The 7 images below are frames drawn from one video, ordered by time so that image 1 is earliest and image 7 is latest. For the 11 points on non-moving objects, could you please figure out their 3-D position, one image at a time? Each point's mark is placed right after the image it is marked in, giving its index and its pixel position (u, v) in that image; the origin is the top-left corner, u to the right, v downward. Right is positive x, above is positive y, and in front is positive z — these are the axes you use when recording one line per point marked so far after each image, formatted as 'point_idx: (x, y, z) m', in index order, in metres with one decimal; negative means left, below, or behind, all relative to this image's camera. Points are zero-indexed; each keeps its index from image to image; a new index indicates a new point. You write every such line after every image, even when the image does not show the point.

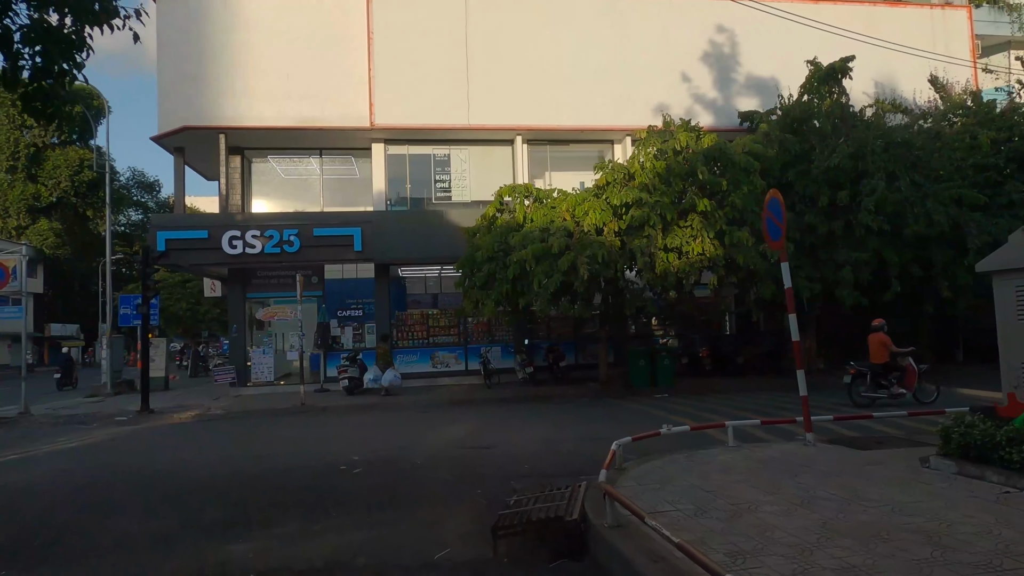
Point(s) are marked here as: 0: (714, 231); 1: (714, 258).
0: (+4.7, +1.3, +15.3) m
1: (+4.8, +0.7, +15.3) m
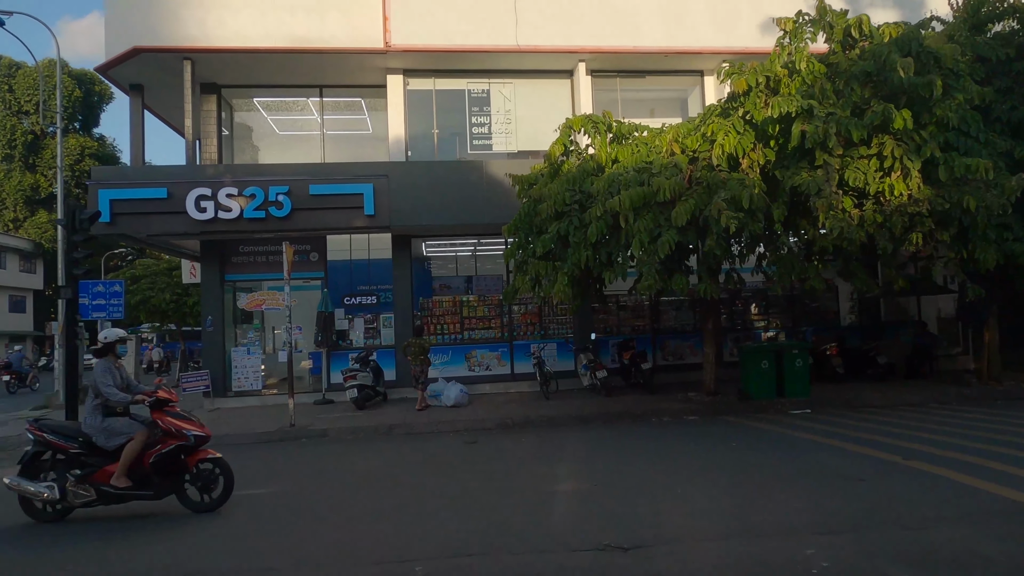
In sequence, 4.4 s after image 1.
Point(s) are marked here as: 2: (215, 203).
0: (+6.0, +1.9, +9.8) m
1: (+6.1, +1.3, +9.8) m
2: (-6.7, +1.9, +14.9) m
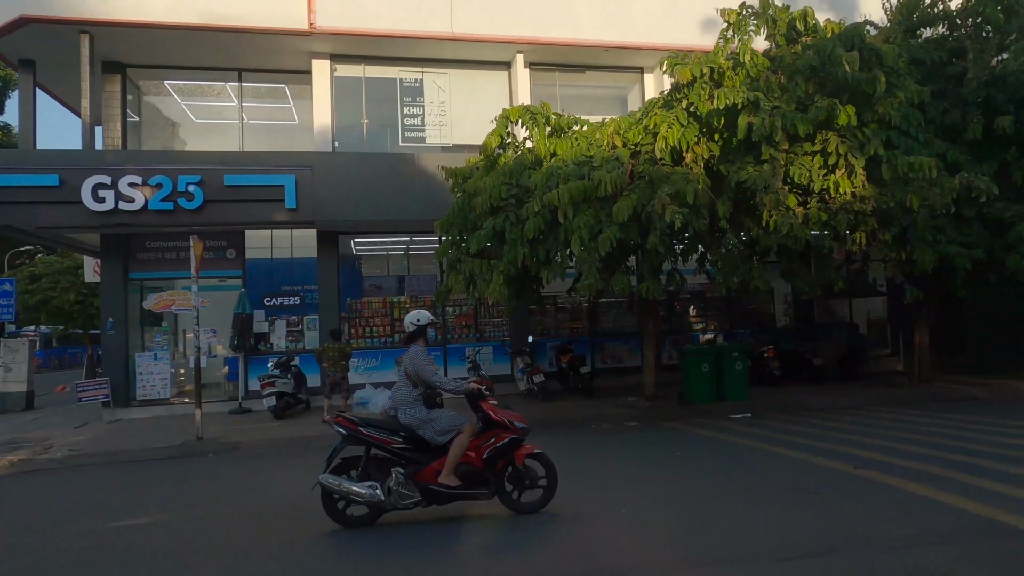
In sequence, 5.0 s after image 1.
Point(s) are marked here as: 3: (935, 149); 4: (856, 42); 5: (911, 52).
0: (+5.1, +1.9, +9.6) m
1: (+5.1, +1.3, +9.6) m
2: (-8.0, +1.9, +13.5) m
3: (+6.9, +2.3, +10.8) m
4: (+5.1, +3.7, +9.9) m
5: (+7.5, +4.4, +12.5) m
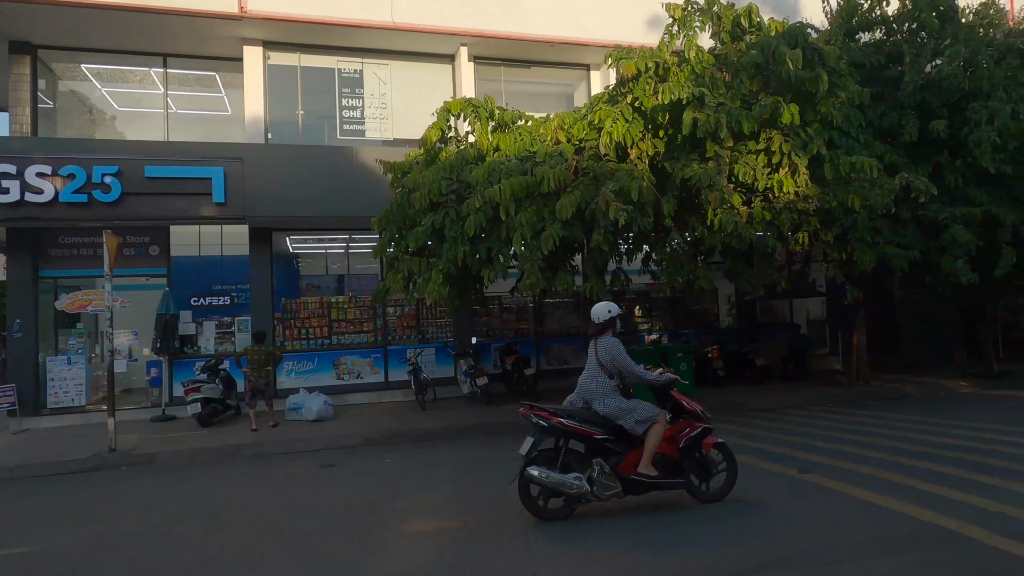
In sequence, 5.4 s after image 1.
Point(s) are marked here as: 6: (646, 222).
0: (+4.2, +1.9, +9.5) m
1: (+4.3, +1.3, +9.5) m
2: (-9.2, +2.0, +12.4) m
3: (+5.9, +2.3, +10.9) m
4: (+4.3, +3.7, +9.8) m
5: (+6.4, +4.4, +12.6) m
6: (+1.9, +0.9, +9.5) m
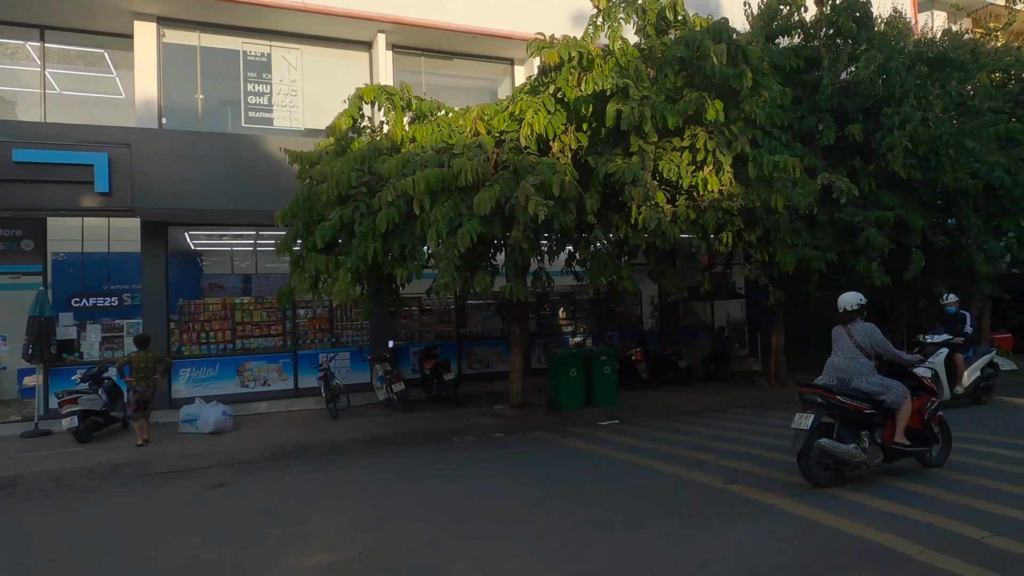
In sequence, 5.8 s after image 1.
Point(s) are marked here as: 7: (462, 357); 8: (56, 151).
0: (+3.1, +1.9, +9.3) m
1: (+3.1, +1.3, +9.3) m
2: (-10.6, +2.0, +10.7) m
3: (+4.6, +2.2, +10.9) m
4: (+3.1, +3.6, +9.6) m
5: (+4.9, +4.4, +12.6) m
6: (+0.8, +0.9, +9.0) m
7: (-1.2, -1.7, +16.3) m
8: (-8.1, +2.4, +11.8) m
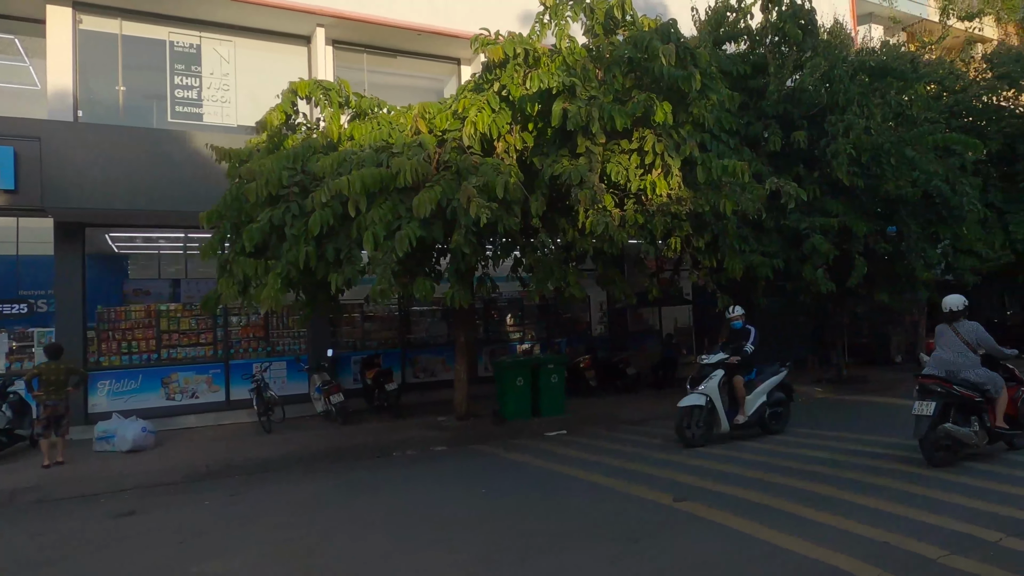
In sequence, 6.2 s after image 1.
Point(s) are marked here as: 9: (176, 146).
0: (+2.3, +1.8, +9.0) m
1: (+2.4, +1.2, +9.1) m
2: (-11.4, +1.9, +9.5) m
3: (+3.7, +2.1, +10.8) m
4: (+2.3, +3.5, +9.4) m
5: (+3.9, +4.2, +12.5) m
6: (0.0, +0.8, +8.6) m
7: (-2.5, -1.8, +15.7) m
8: (-9.0, +2.3, +10.7) m
9: (-6.2, +2.6, +12.3) m
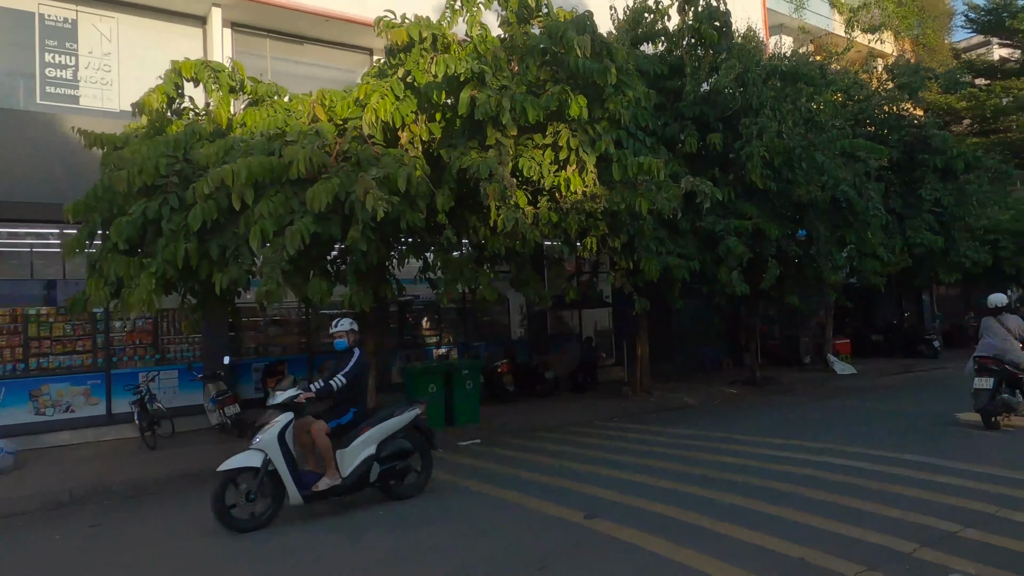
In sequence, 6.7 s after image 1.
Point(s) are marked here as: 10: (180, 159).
0: (+1.1, +1.8, +8.7) m
1: (+1.2, +1.2, +8.7) m
2: (-12.6, +1.9, +7.6) m
3: (+2.3, +2.1, +10.5) m
4: (+1.0, +3.5, +9.0) m
5: (+2.3, +4.2, +12.3) m
6: (-1.1, +0.8, +8.0) m
7: (-4.4, -1.8, +14.7) m
8: (-10.3, +2.3, +9.1) m
9: (-7.7, +2.6, +11.0) m
10: (-4.2, +1.6, +8.4) m
